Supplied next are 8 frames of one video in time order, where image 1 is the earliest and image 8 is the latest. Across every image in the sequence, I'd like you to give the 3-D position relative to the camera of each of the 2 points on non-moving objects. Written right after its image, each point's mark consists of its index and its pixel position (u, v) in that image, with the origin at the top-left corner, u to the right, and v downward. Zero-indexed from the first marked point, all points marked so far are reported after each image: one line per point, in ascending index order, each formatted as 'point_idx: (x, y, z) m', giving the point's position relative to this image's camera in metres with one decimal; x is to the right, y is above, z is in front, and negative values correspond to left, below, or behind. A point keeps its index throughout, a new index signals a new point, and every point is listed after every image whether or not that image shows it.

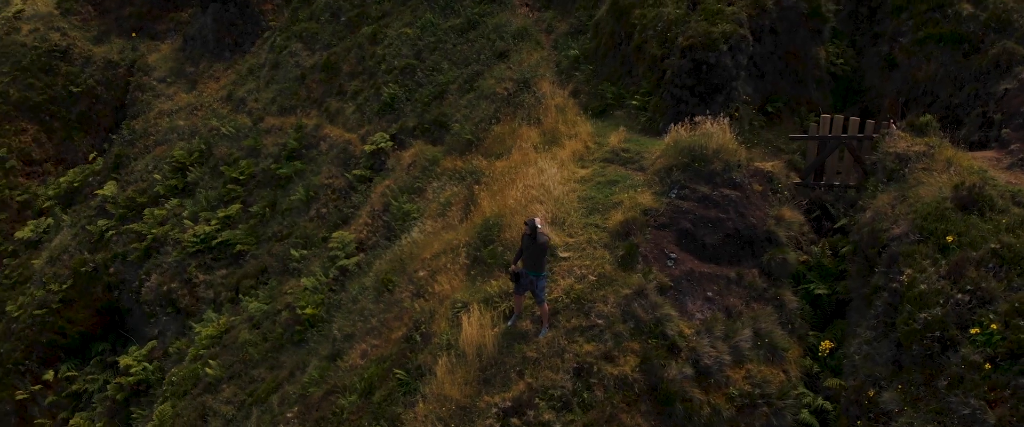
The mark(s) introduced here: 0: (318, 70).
0: (-3.6, +2.7, +16.1) m
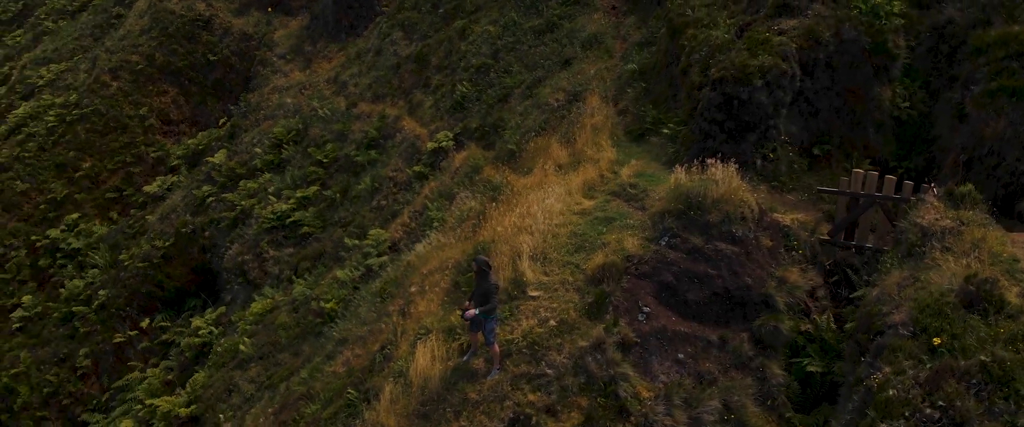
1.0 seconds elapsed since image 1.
0: (-1.9, +3.0, +16.3) m
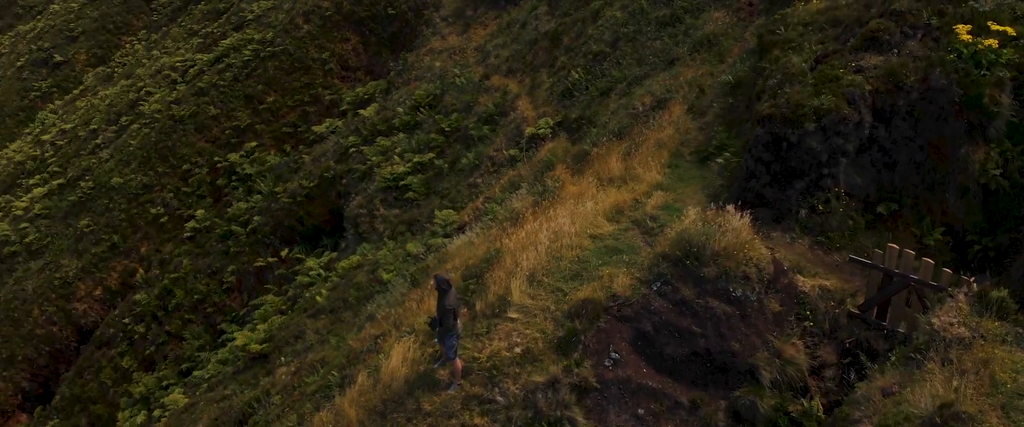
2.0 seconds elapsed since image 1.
0: (+0.7, +3.4, +16.1) m
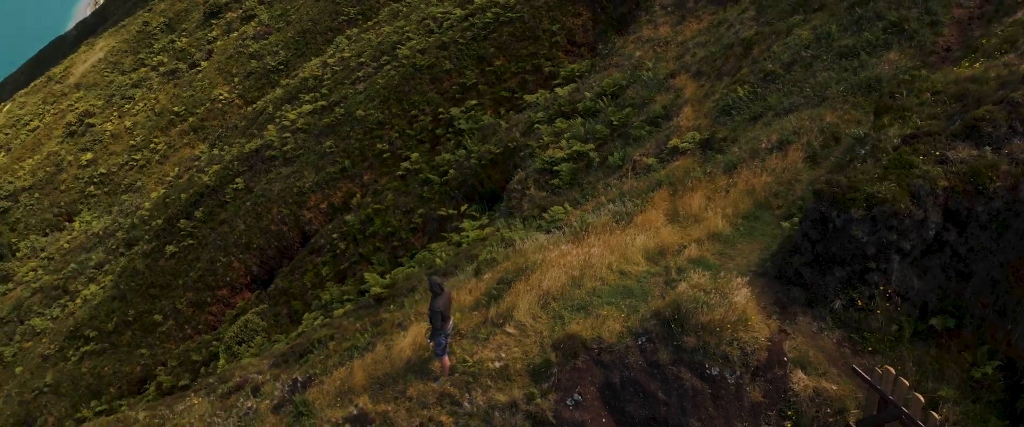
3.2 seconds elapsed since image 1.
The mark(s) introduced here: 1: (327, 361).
0: (+4.1, +3.0, +15.2) m
1: (-2.2, -1.7, +9.9) m
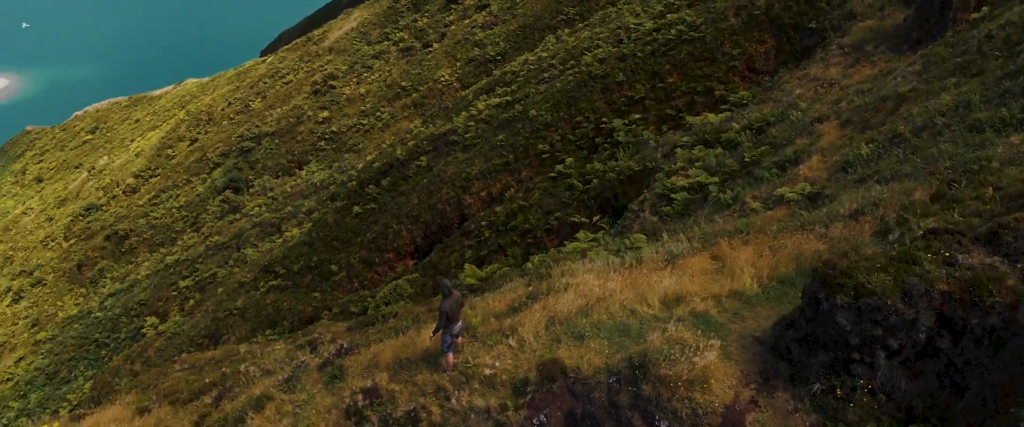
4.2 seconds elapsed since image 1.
0: (+6.4, +1.9, +14.3) m
1: (-1.7, -1.6, +11.0) m
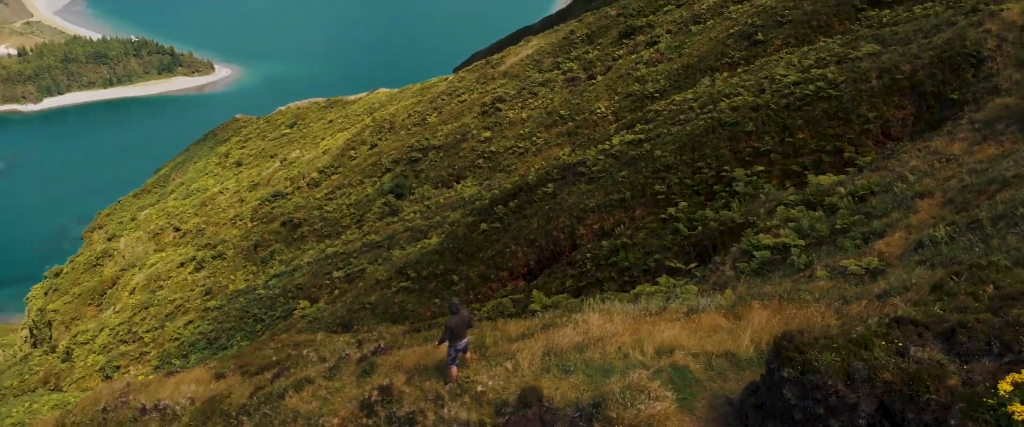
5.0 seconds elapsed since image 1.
0: (+7.8, +0.5, +13.5) m
1: (-1.3, -1.8, +12.0) m
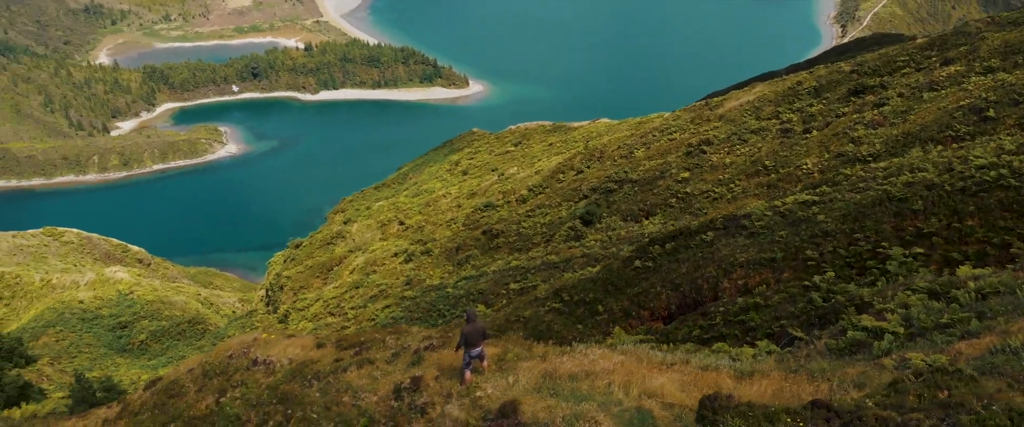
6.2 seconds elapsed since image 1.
0: (+8.8, -1.3, +12.2) m
1: (-0.6, -2.1, +13.2) m
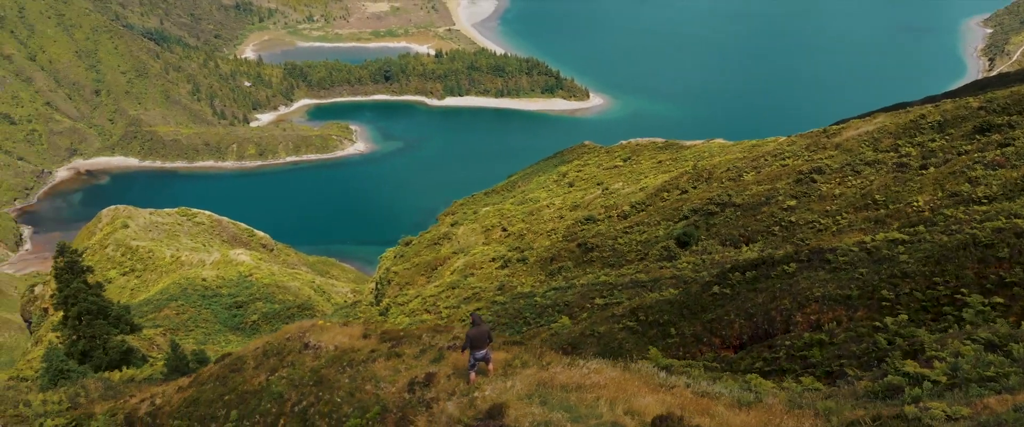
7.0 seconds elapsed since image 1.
0: (+9.0, -2.2, +11.4) m
1: (-0.3, -2.2, +13.7) m
